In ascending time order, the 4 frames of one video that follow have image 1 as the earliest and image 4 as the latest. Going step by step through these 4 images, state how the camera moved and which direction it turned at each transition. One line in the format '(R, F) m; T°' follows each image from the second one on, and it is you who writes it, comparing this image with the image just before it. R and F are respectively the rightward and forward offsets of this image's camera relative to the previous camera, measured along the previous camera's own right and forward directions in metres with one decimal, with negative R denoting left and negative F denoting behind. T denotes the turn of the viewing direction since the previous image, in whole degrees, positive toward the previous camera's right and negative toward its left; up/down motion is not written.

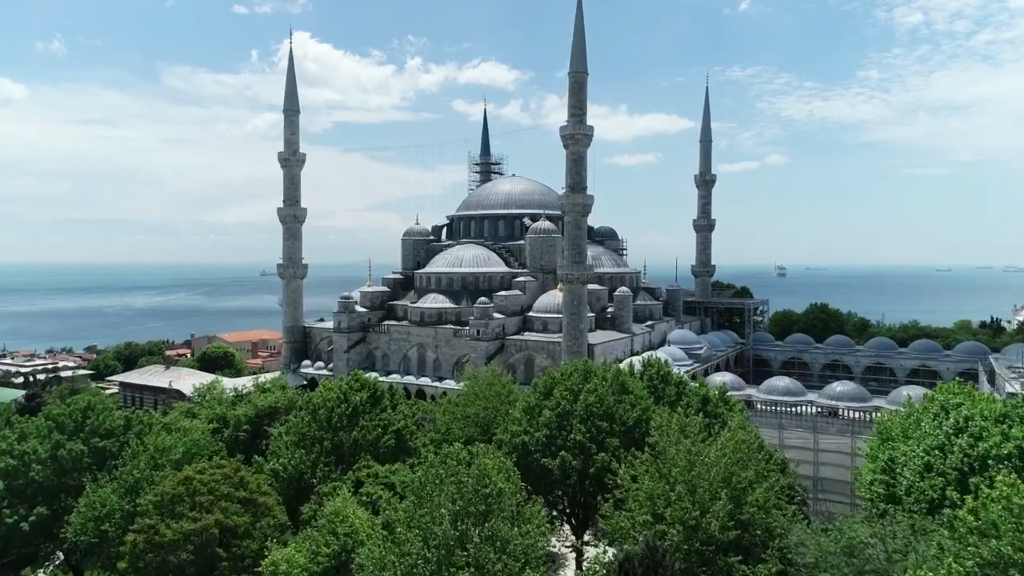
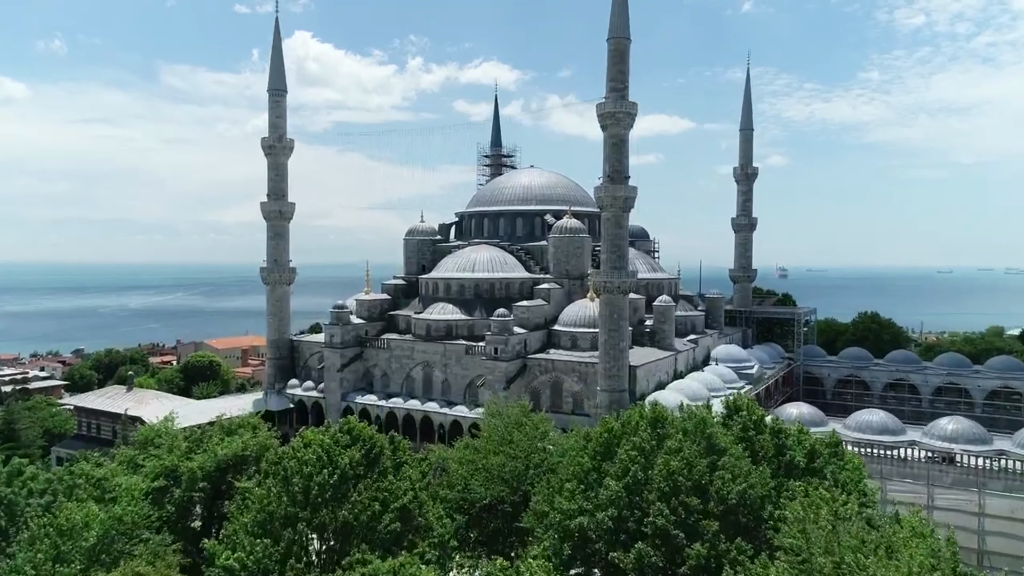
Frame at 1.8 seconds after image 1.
(-2.0, +5.8) m; 0°
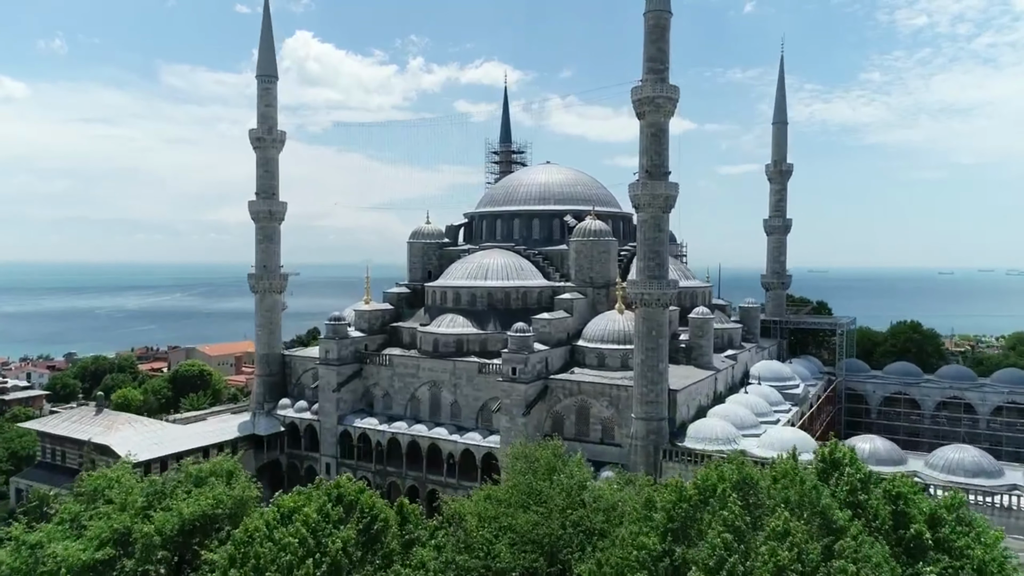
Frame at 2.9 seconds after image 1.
(-1.5, +3.8) m; 0°
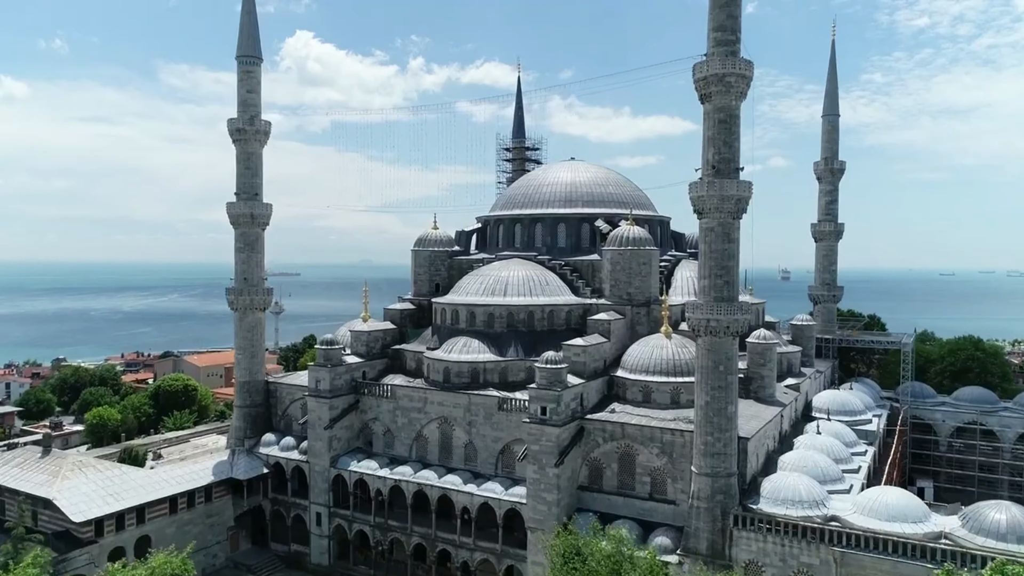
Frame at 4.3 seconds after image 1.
(-1.8, +4.7) m; 0°
